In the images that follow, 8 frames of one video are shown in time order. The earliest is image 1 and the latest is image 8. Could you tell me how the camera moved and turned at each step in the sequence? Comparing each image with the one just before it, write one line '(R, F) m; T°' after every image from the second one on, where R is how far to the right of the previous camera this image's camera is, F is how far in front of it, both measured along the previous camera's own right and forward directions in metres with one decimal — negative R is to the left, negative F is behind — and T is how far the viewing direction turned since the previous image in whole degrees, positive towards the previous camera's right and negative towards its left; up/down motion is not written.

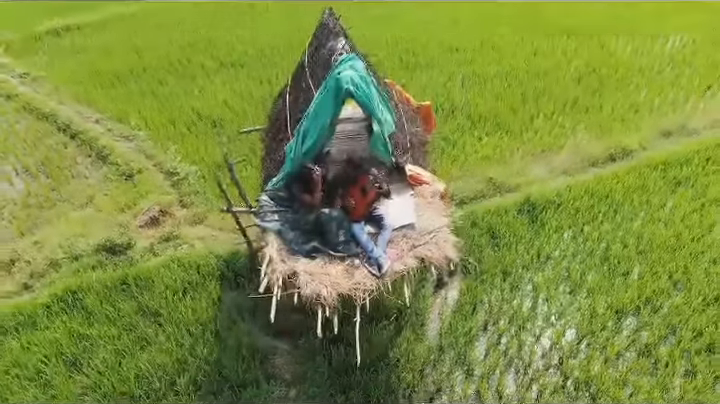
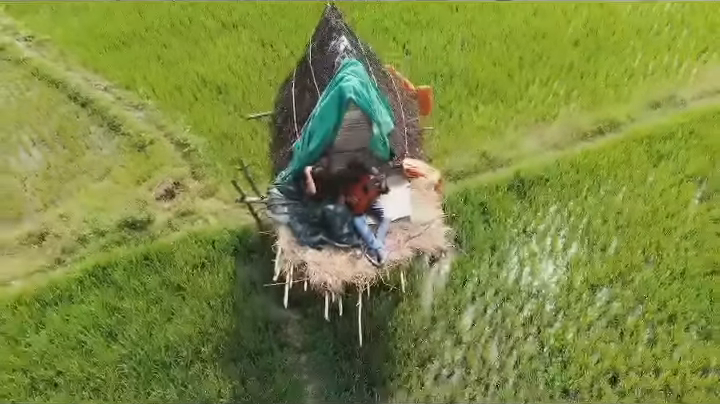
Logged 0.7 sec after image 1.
(0.0, -0.6) m; 0°
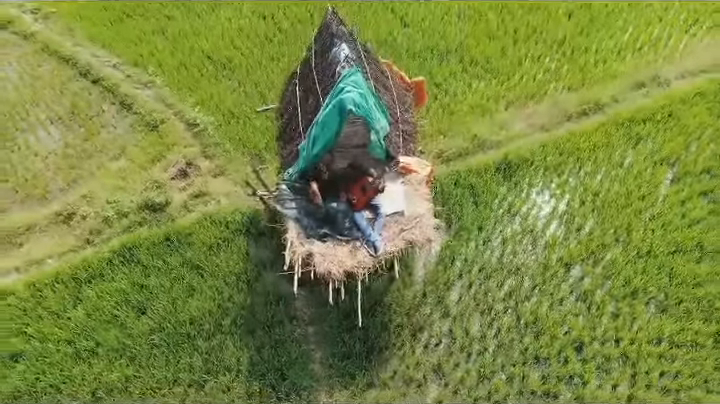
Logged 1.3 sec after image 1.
(0.0, -0.8) m; 0°
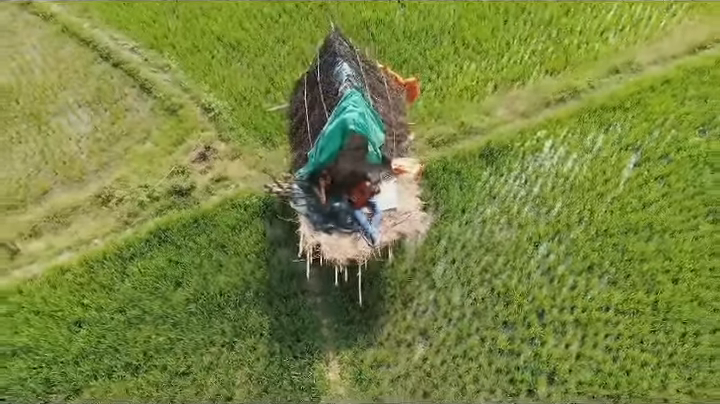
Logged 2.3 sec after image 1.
(0.0, -1.3) m; 0°
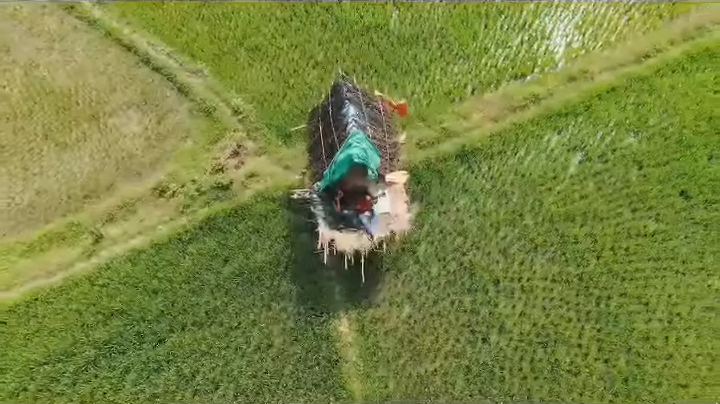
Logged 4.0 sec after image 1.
(0.0, -2.7) m; 0°
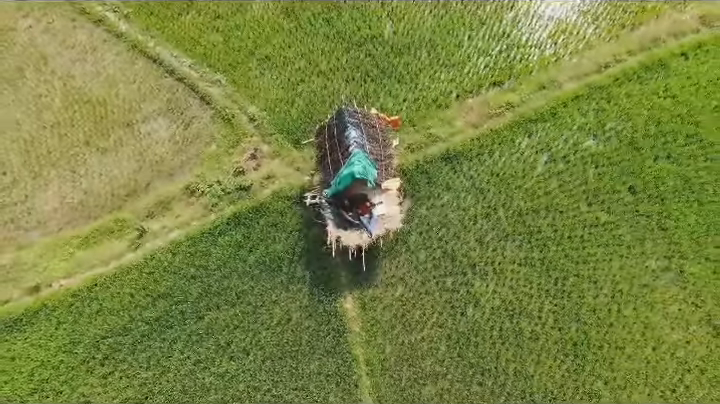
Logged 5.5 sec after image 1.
(0.0, -2.3) m; 0°
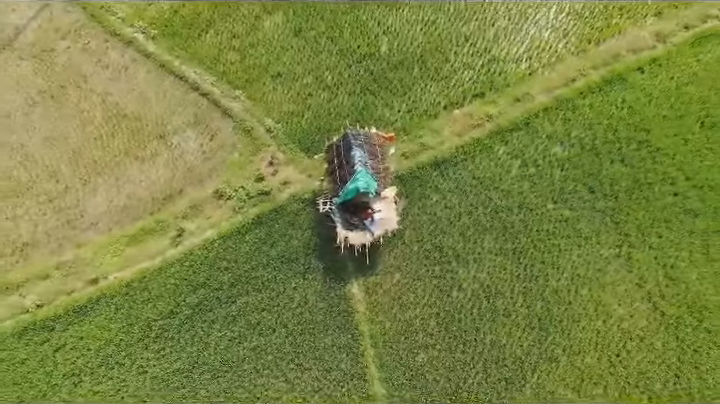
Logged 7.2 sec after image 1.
(0.0, -2.7) m; 0°
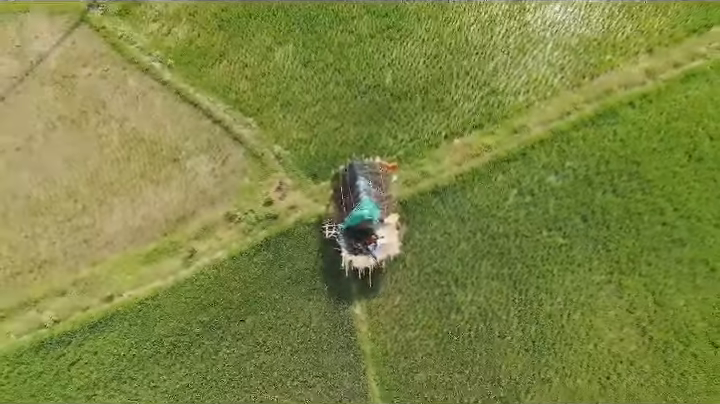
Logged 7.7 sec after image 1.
(-0.1, -0.8) m; 0°
